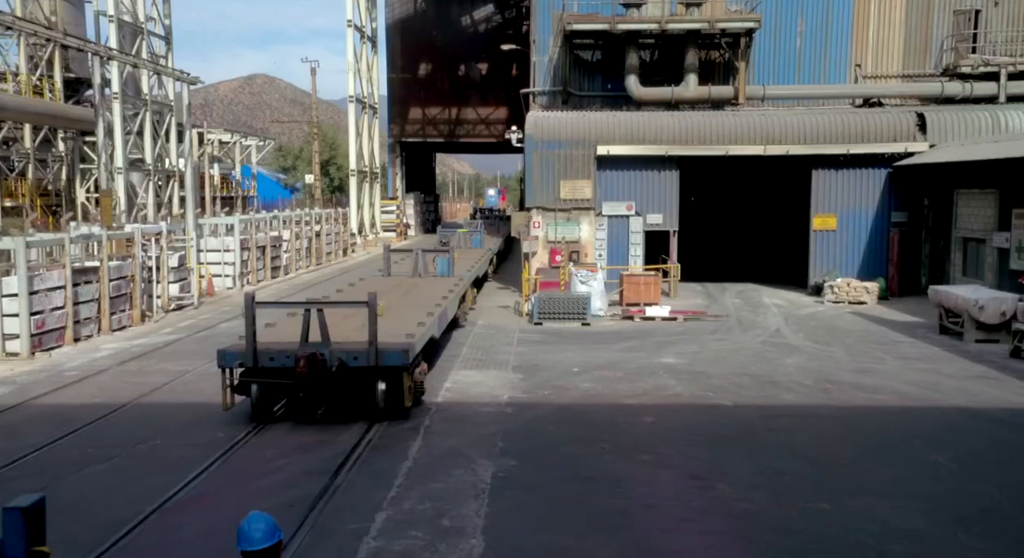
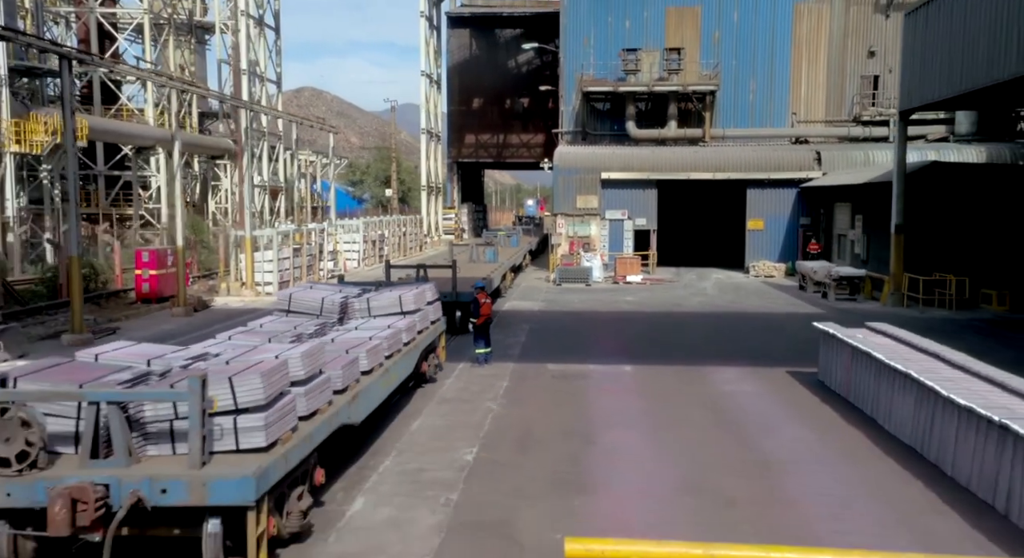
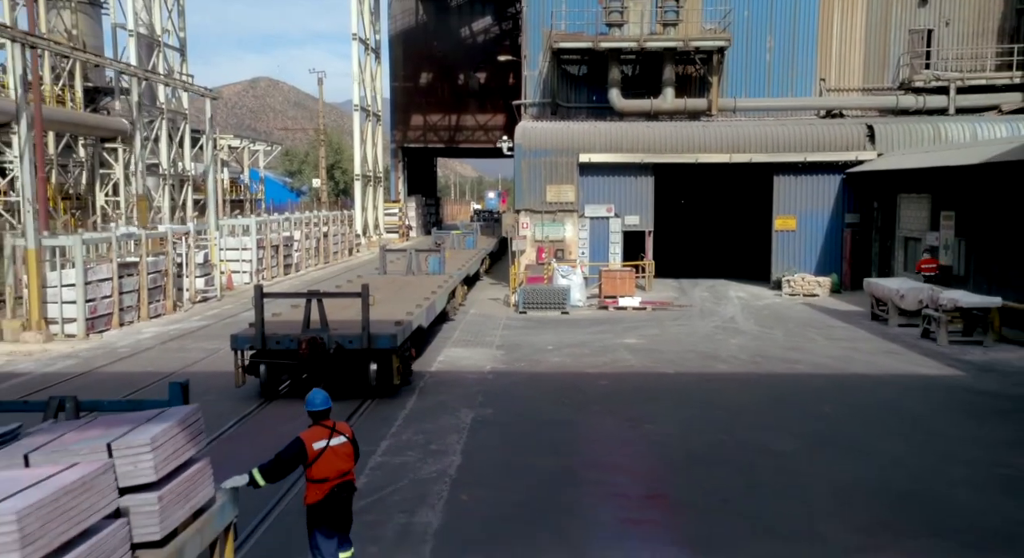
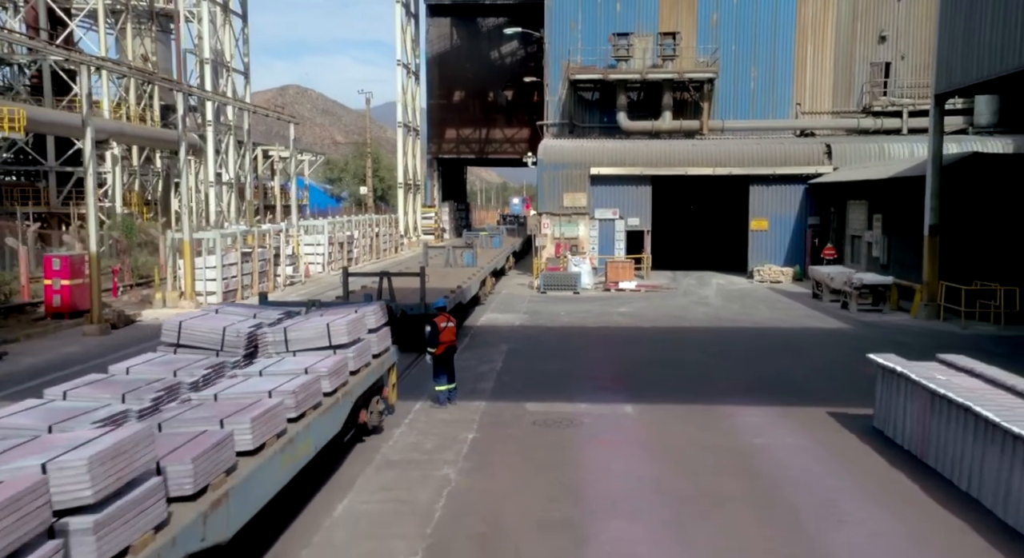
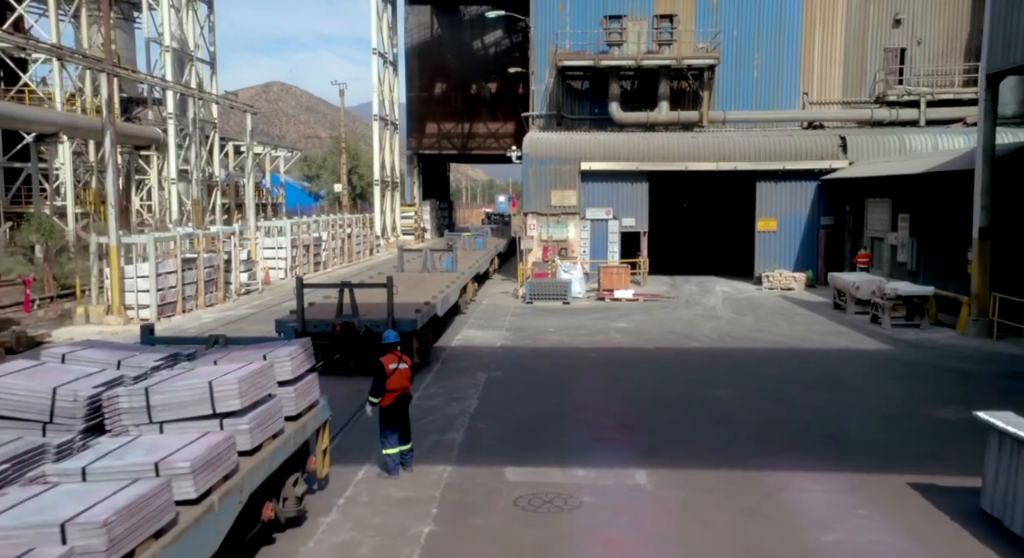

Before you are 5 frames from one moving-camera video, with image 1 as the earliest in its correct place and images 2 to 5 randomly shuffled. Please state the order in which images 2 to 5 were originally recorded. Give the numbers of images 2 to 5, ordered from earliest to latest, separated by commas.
3, 5, 4, 2
